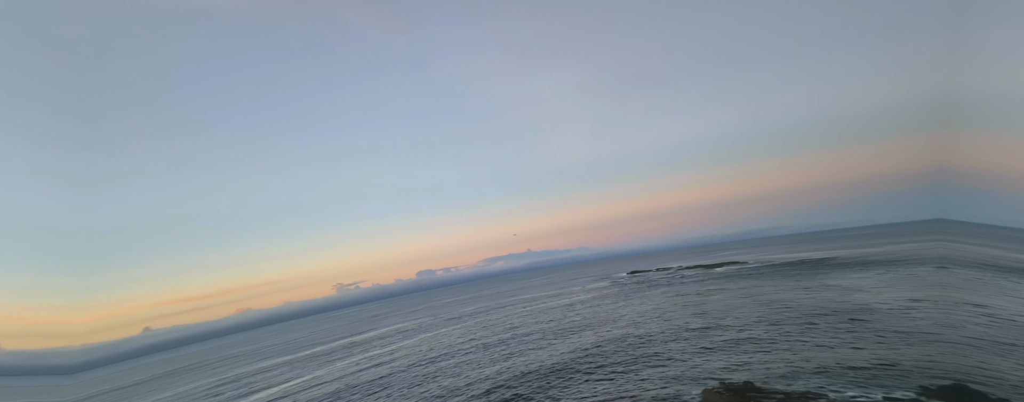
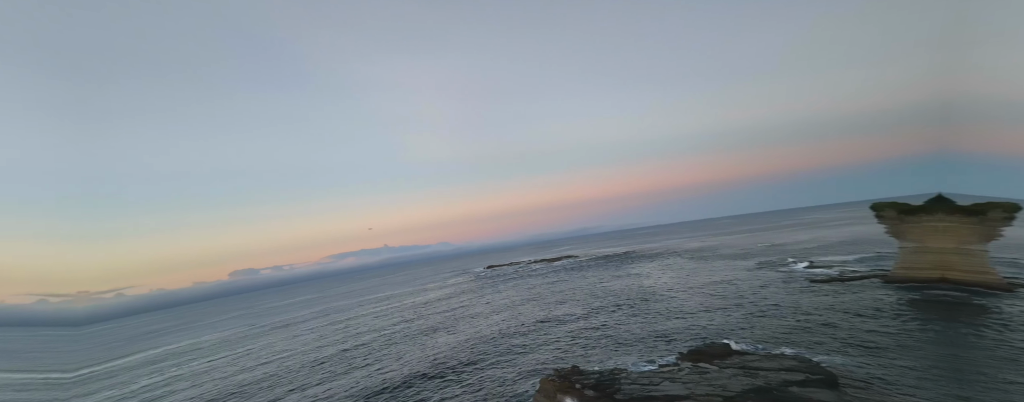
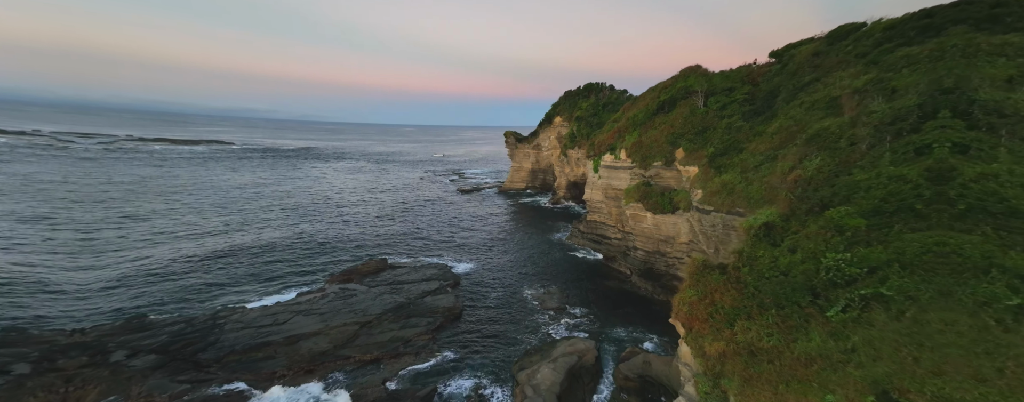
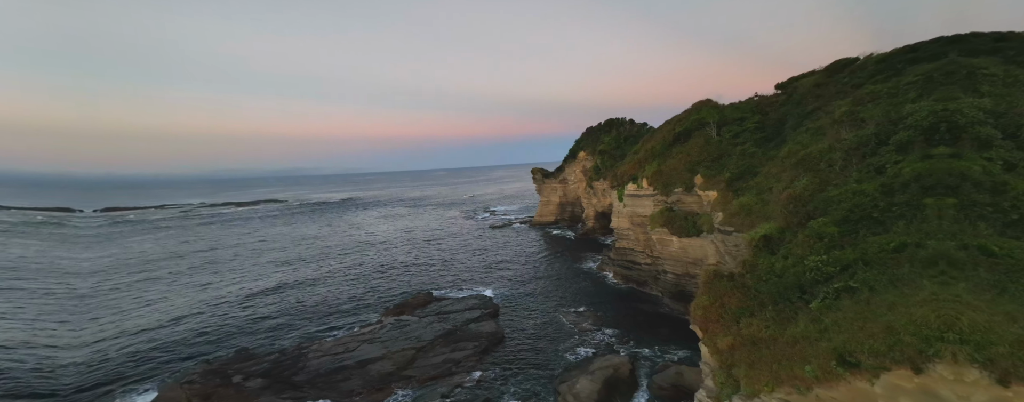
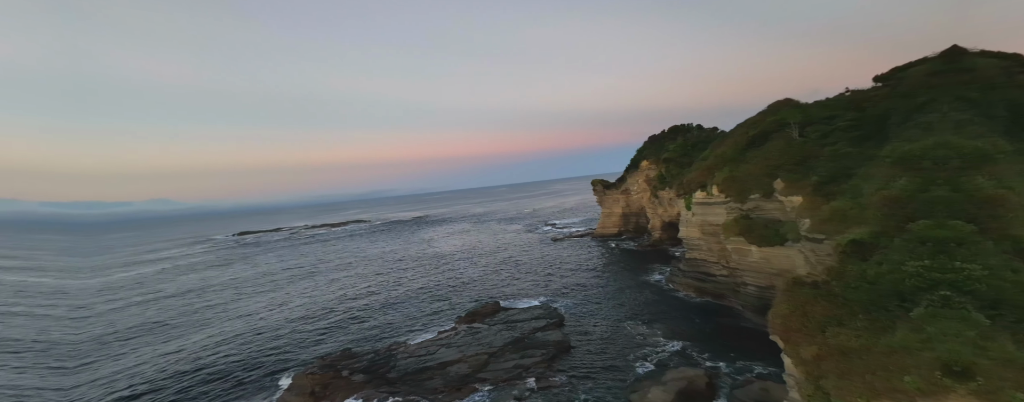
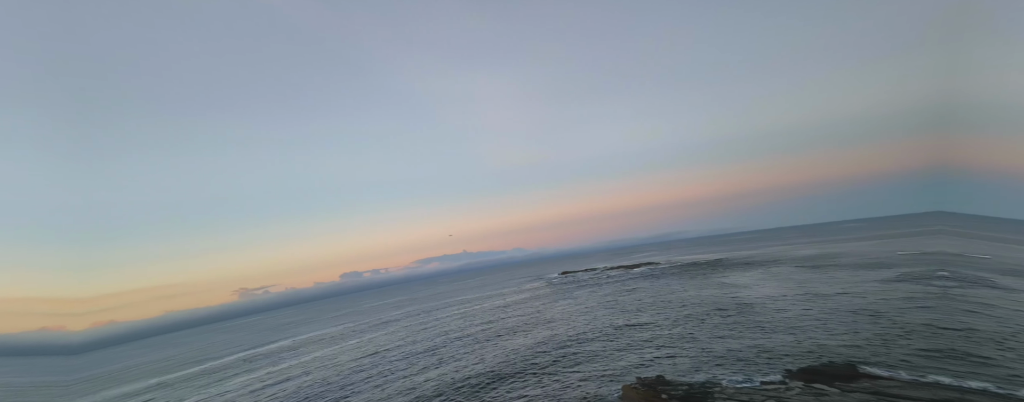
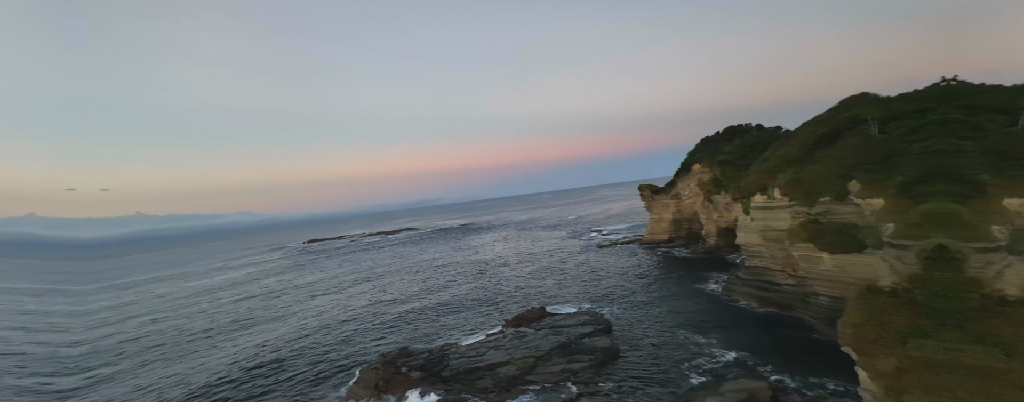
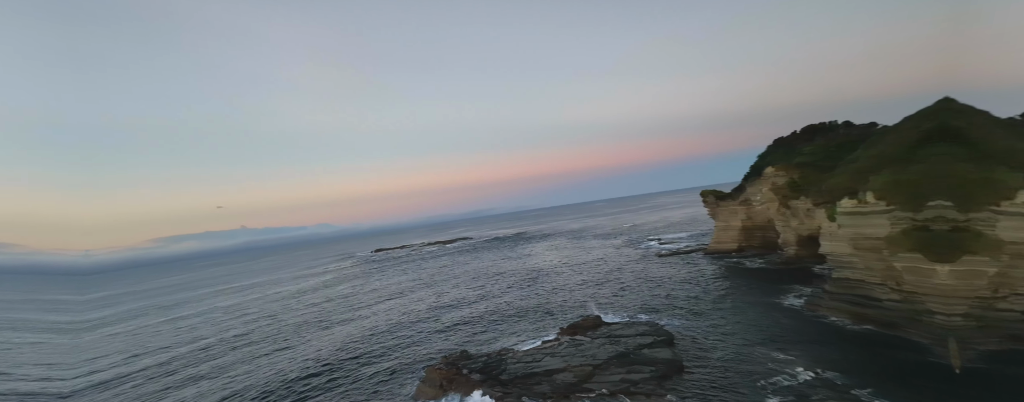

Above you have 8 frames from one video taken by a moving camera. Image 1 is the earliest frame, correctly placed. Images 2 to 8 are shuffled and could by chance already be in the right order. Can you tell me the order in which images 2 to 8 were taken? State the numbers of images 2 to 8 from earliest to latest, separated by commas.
6, 2, 8, 7, 5, 4, 3
